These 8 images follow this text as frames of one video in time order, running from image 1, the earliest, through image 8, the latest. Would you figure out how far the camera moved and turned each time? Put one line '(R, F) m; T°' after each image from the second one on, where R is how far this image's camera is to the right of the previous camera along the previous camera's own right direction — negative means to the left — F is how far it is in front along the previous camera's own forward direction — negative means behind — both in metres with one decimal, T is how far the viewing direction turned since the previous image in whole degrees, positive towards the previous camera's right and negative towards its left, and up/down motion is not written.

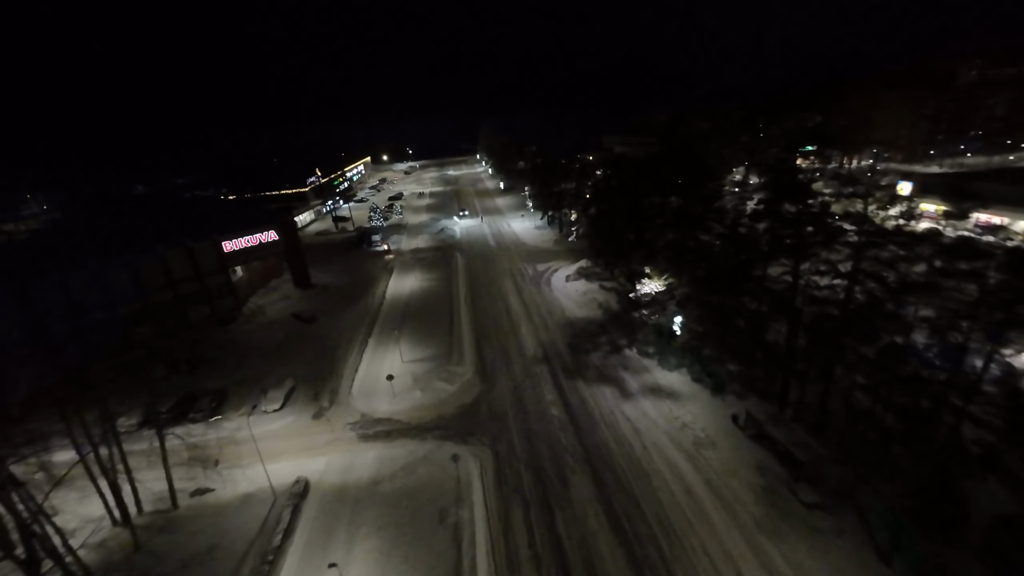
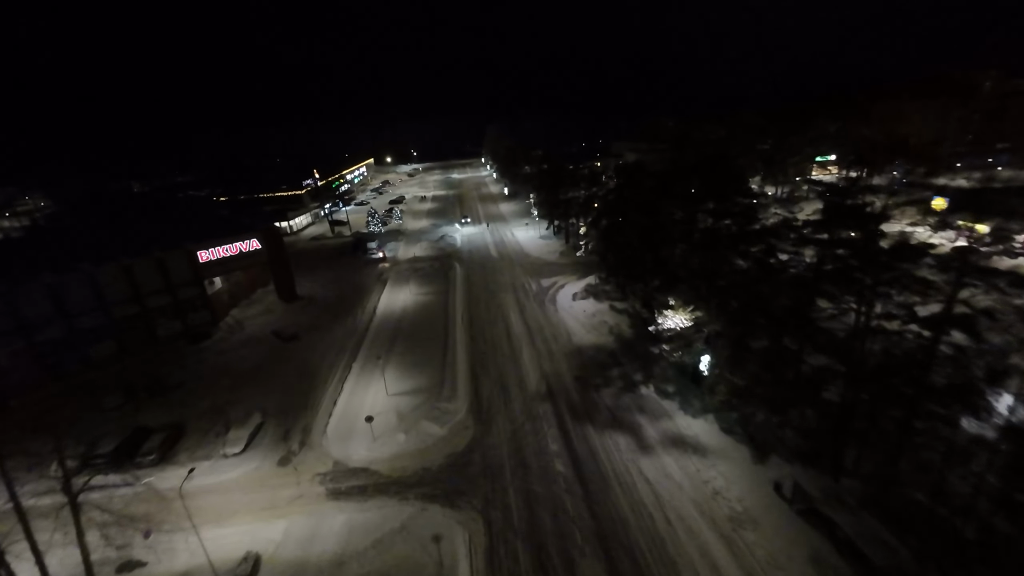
(+0.1, +2.2) m; 0°
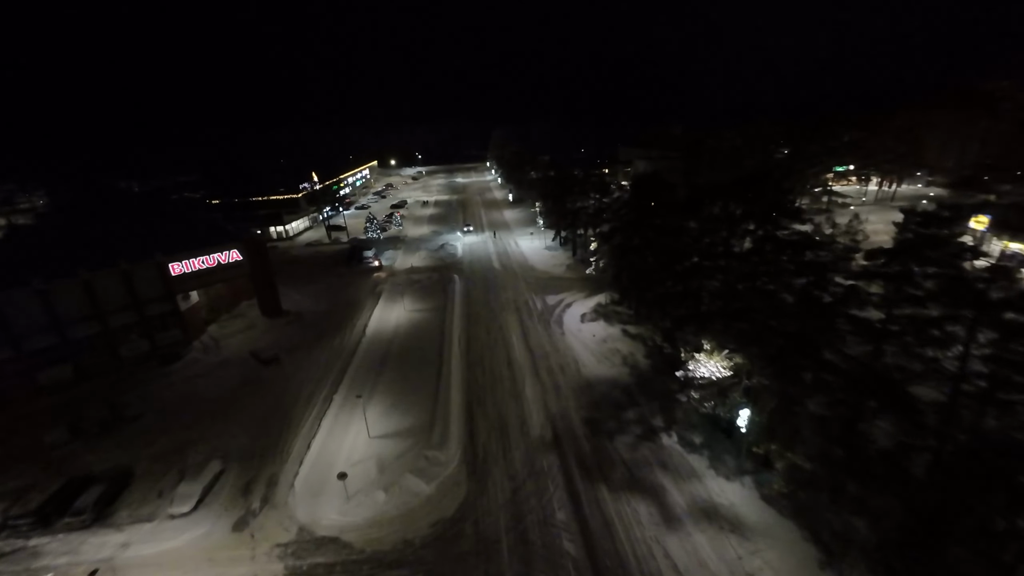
(0.0, +2.1) m; 0°
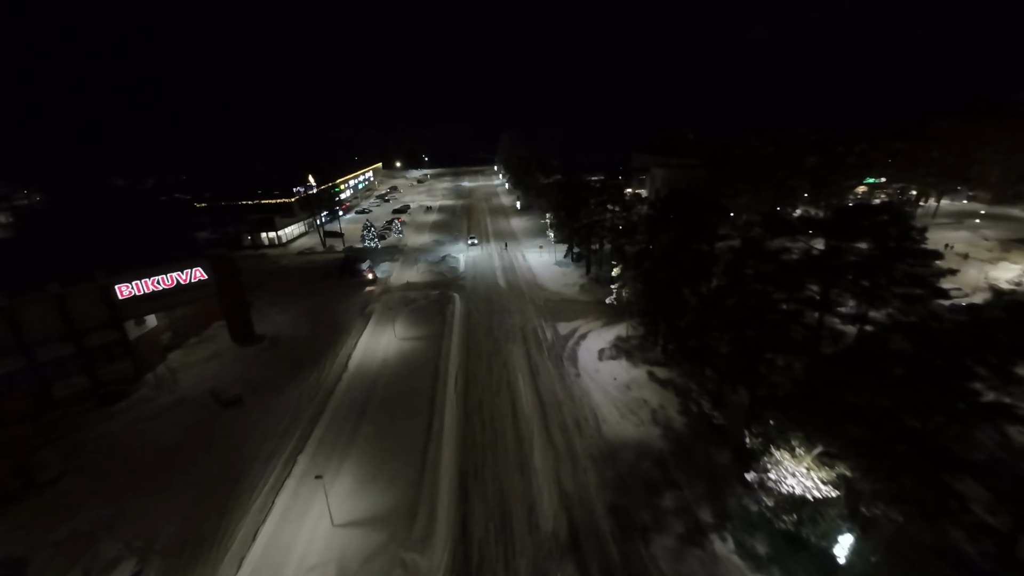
(-0.1, +3.1) m; -1°
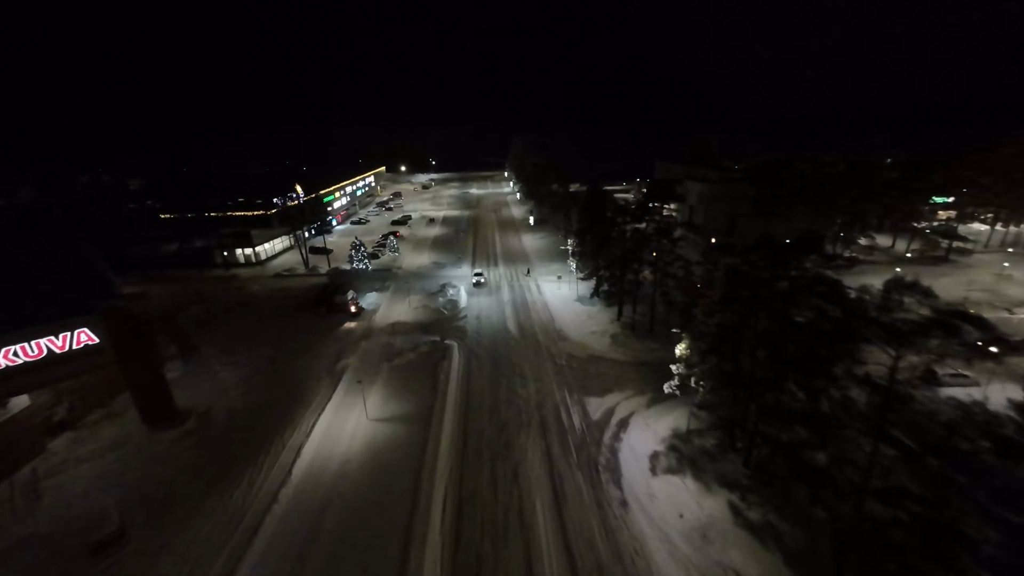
(-0.4, +5.7) m; -1°
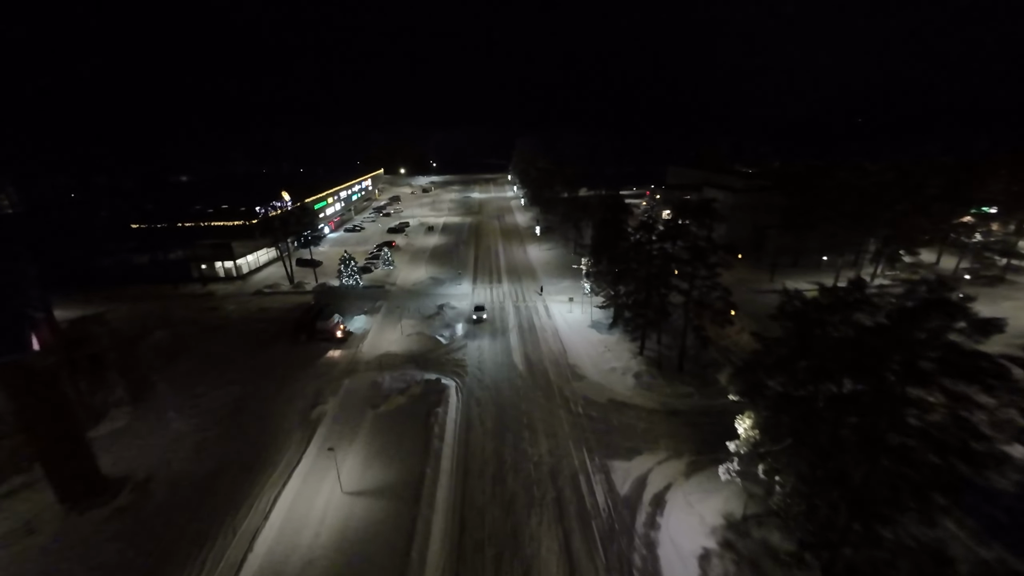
(-0.2, +3.0) m; 0°
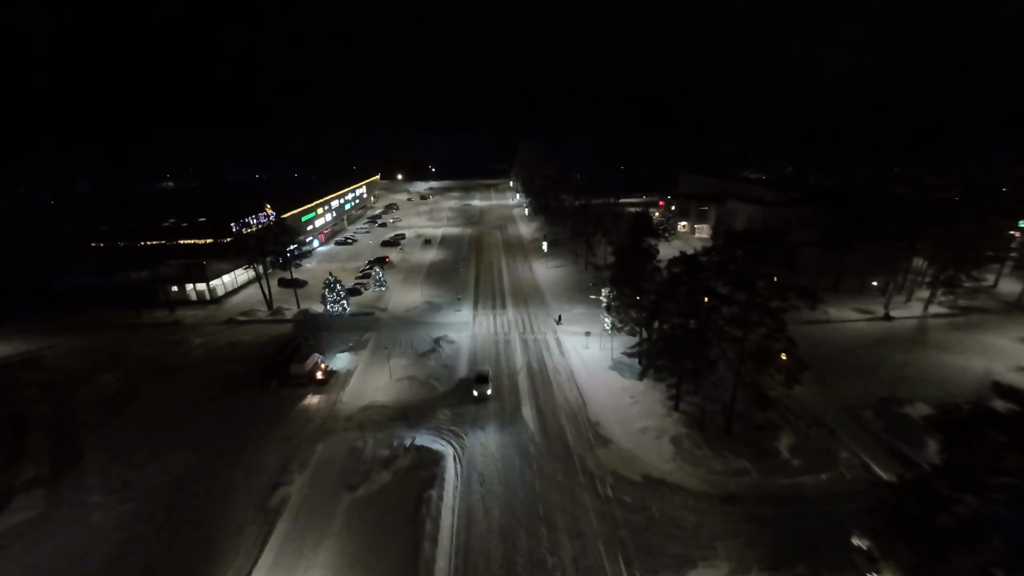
(-0.4, +3.4) m; 0°
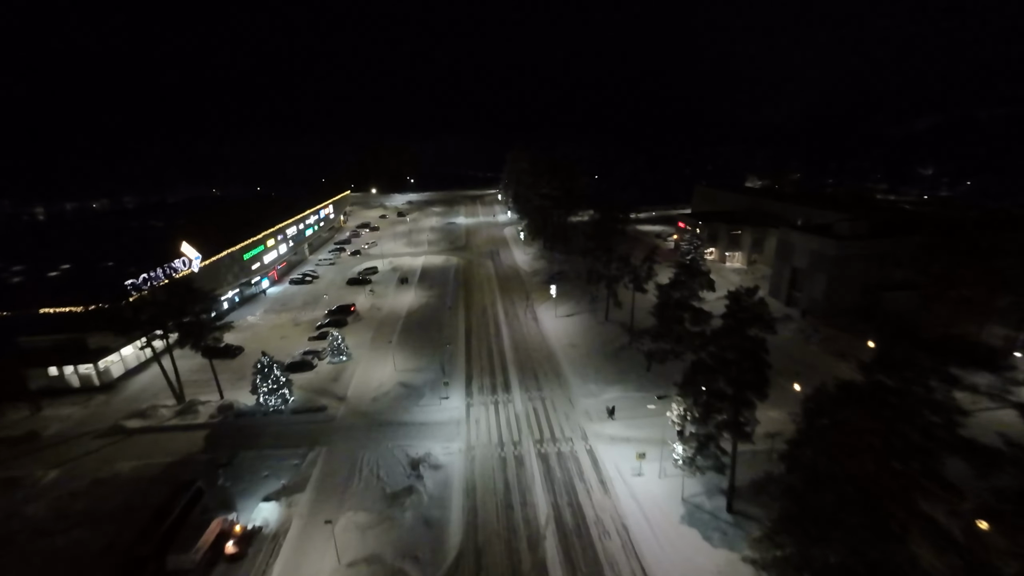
(-1.0, +7.2) m; +2°
